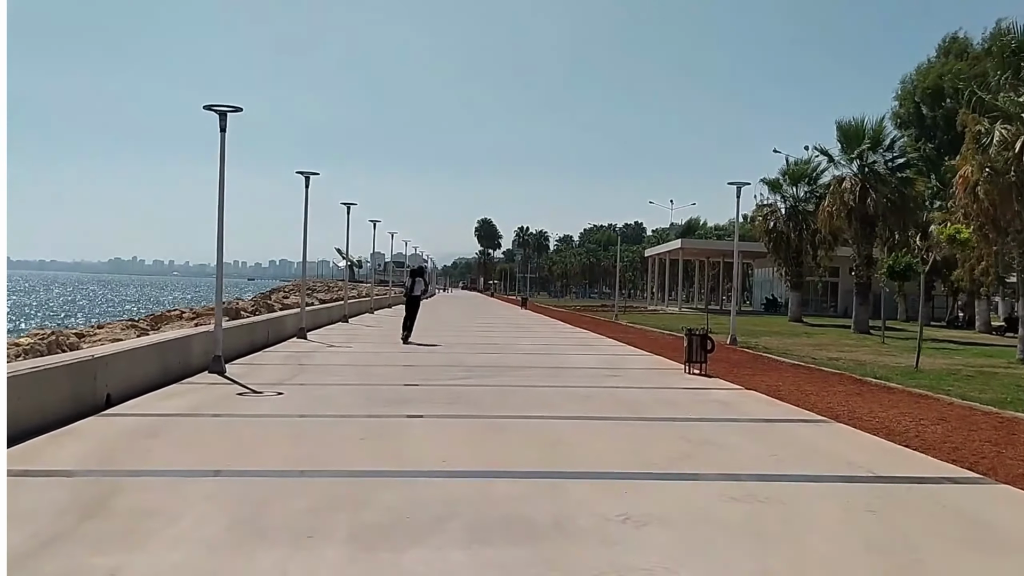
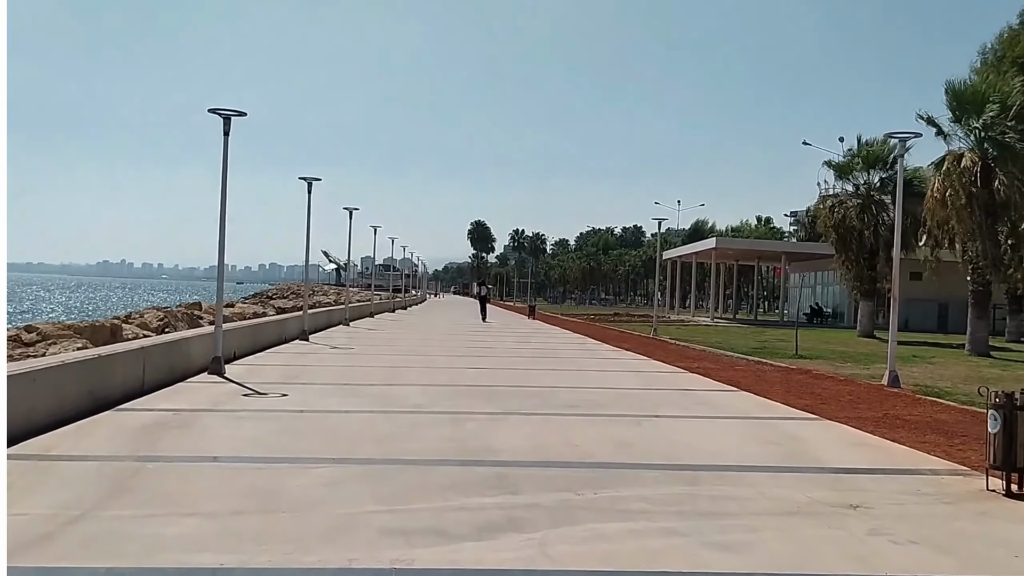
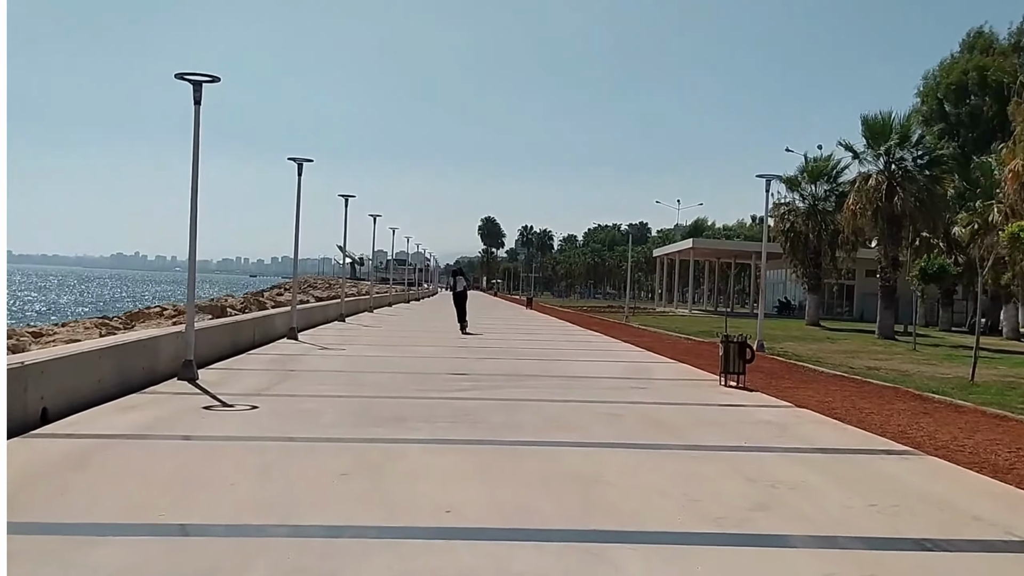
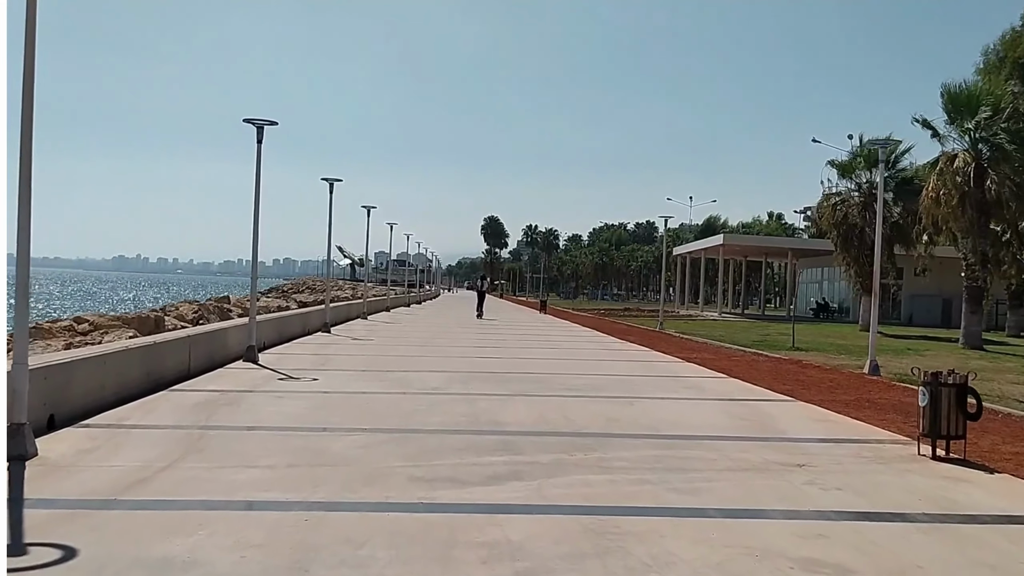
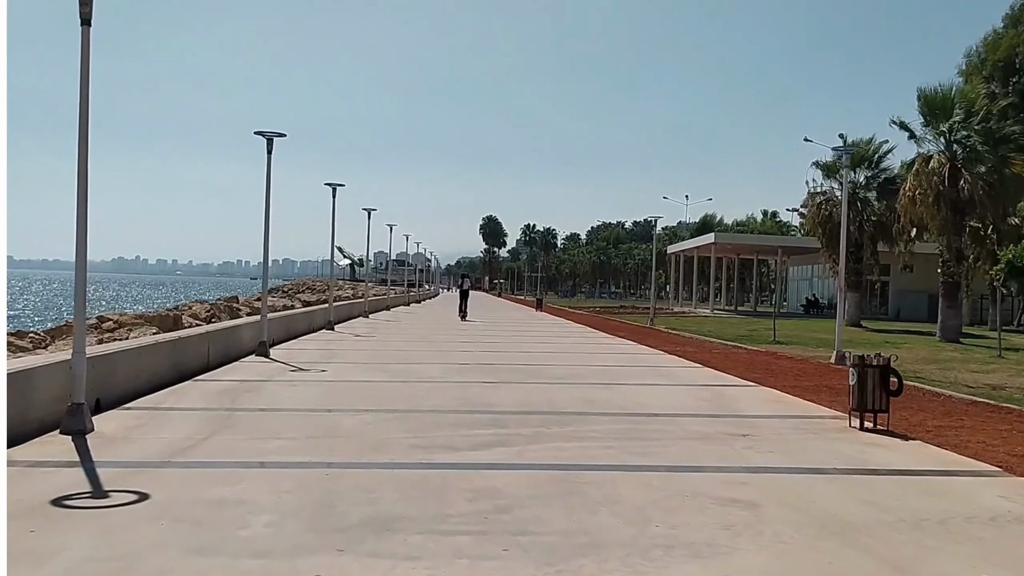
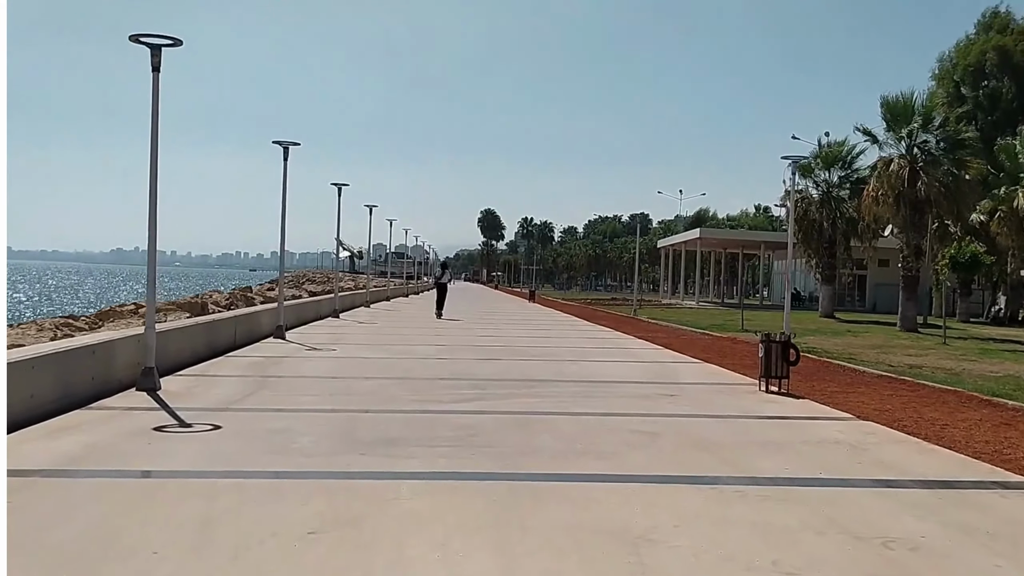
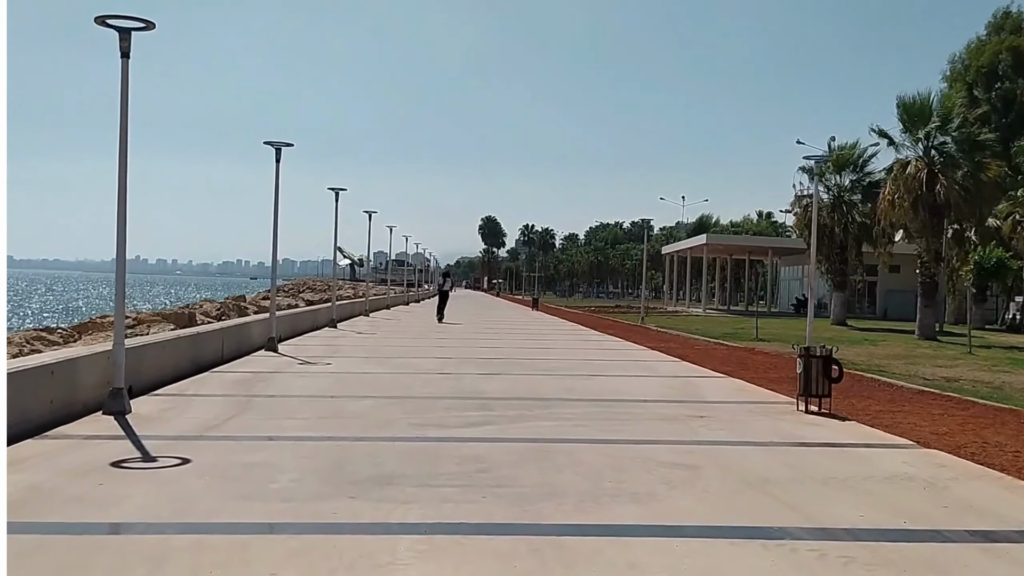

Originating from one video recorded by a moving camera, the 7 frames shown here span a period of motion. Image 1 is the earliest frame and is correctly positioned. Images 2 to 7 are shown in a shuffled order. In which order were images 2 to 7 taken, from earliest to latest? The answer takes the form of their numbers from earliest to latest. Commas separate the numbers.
3, 6, 7, 5, 4, 2
